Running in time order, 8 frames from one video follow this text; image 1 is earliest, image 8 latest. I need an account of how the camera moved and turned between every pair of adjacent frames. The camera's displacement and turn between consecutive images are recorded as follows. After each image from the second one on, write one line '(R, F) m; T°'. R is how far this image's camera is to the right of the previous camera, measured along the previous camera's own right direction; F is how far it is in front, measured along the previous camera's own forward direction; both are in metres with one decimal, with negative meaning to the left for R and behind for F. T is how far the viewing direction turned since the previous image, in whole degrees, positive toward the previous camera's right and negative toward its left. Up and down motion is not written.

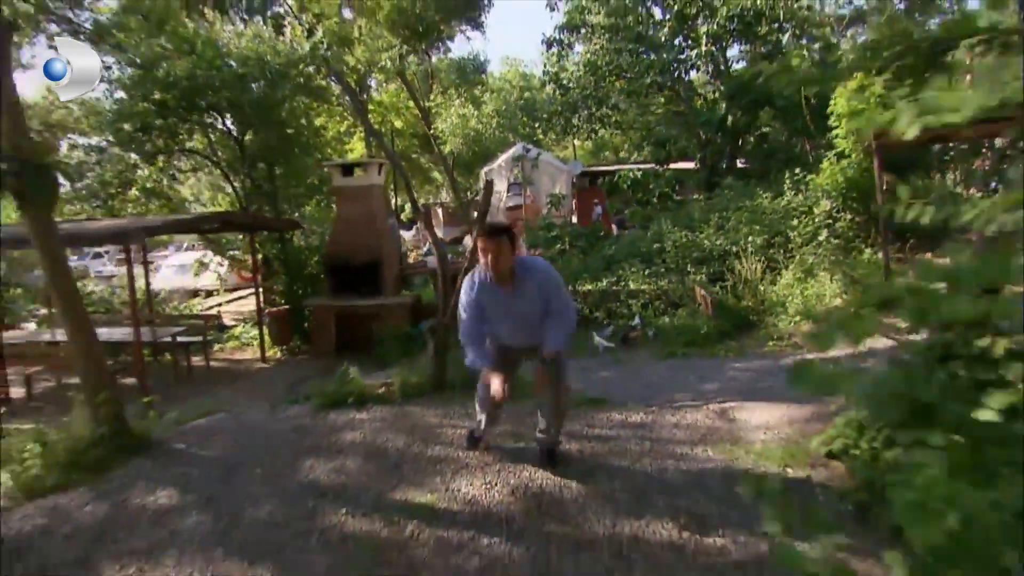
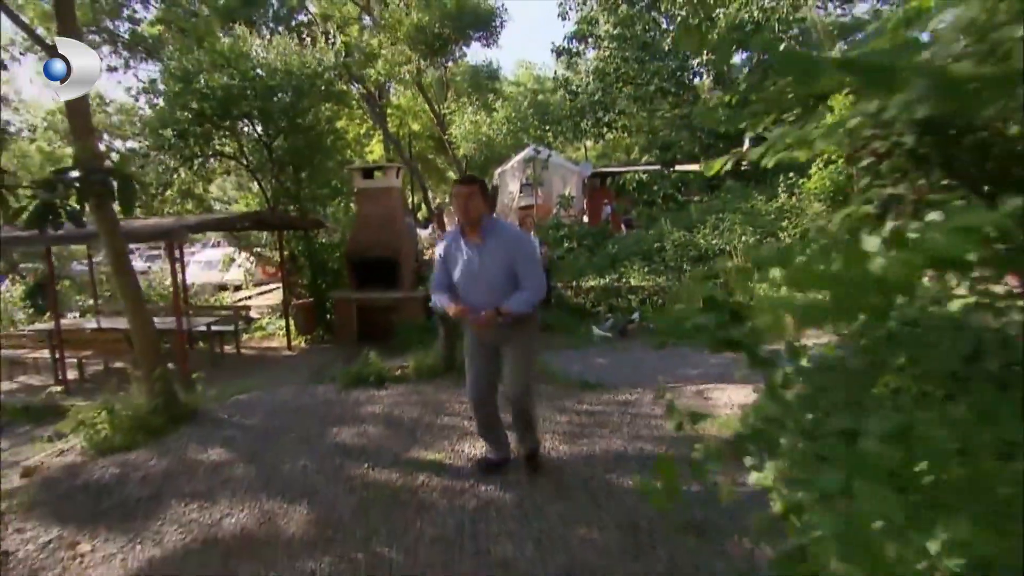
(+0.1, -0.7) m; -1°
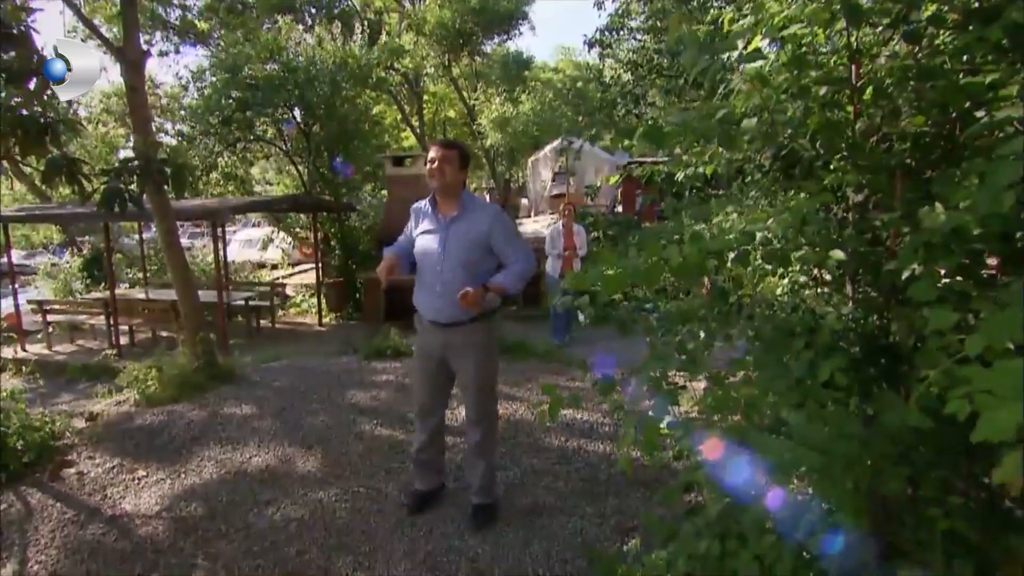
(+0.3, -0.7) m; -3°
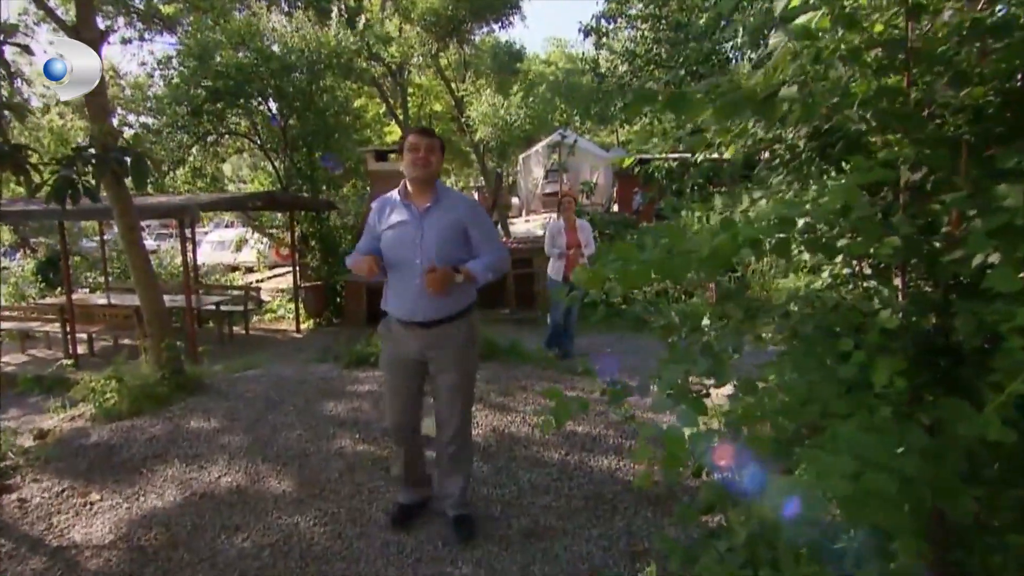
(-0.1, +0.4) m; +2°
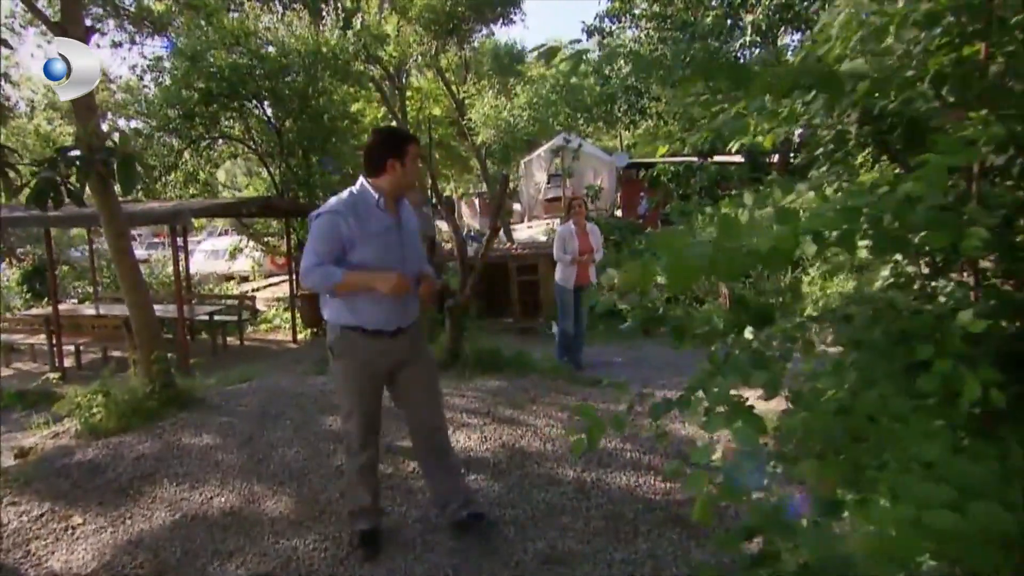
(-0.1, +0.3) m; 0°
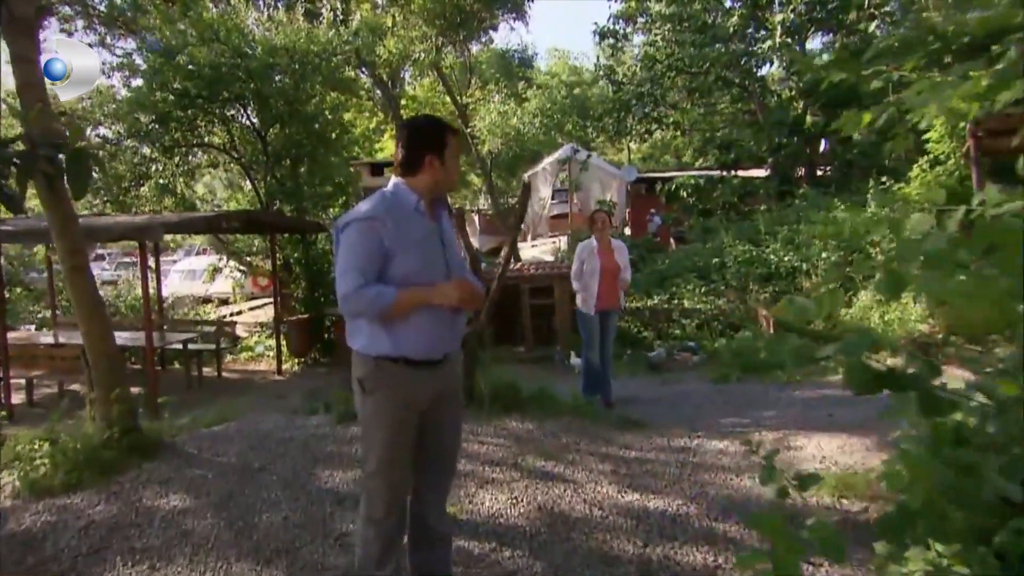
(-0.3, +0.9) m; +1°
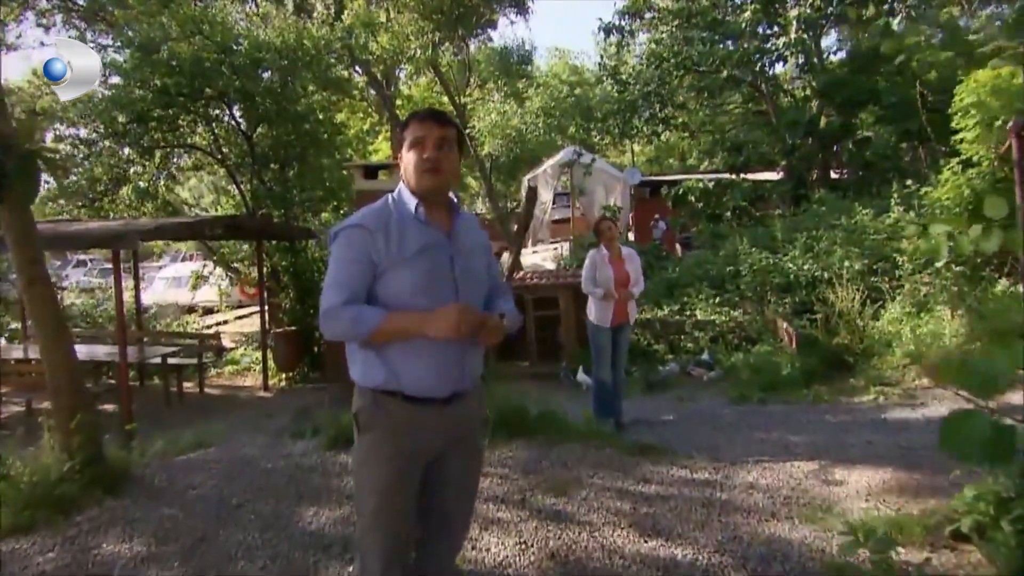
(-0.1, +0.5) m; 0°
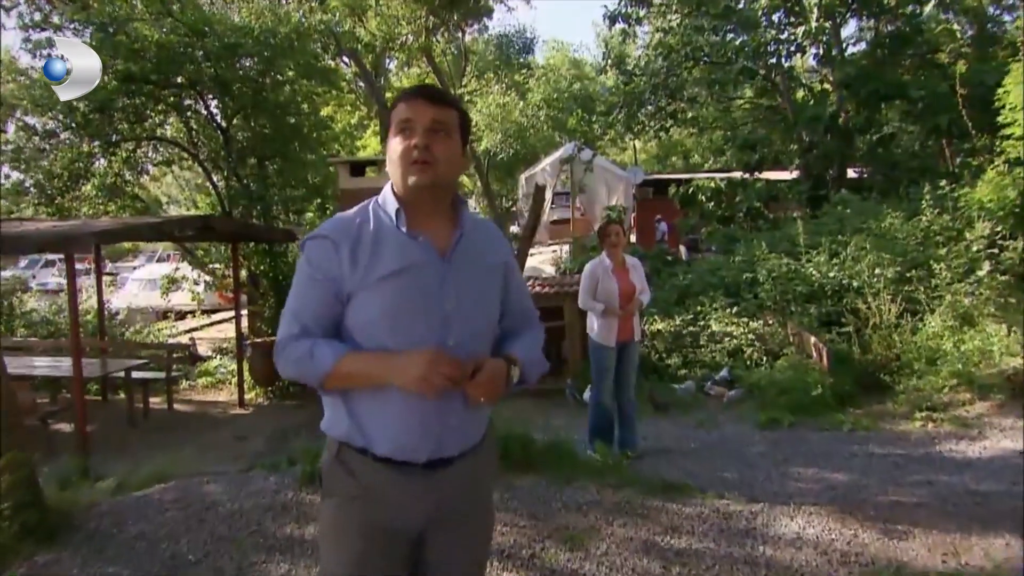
(-0.1, +0.6) m; +1°
